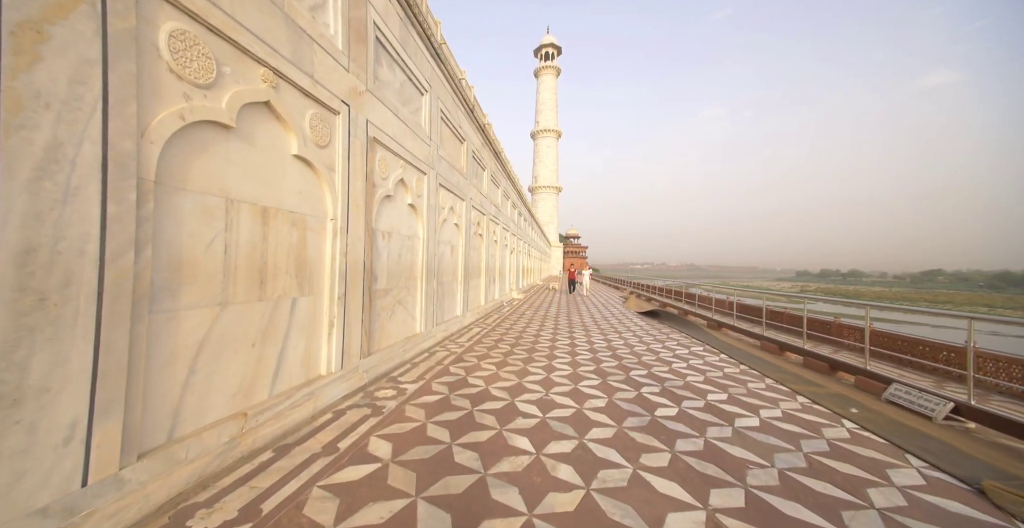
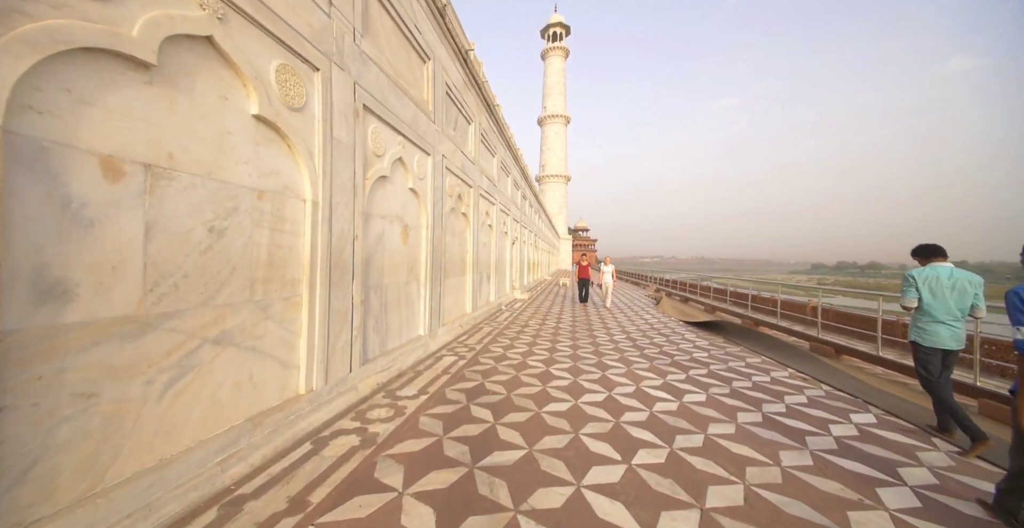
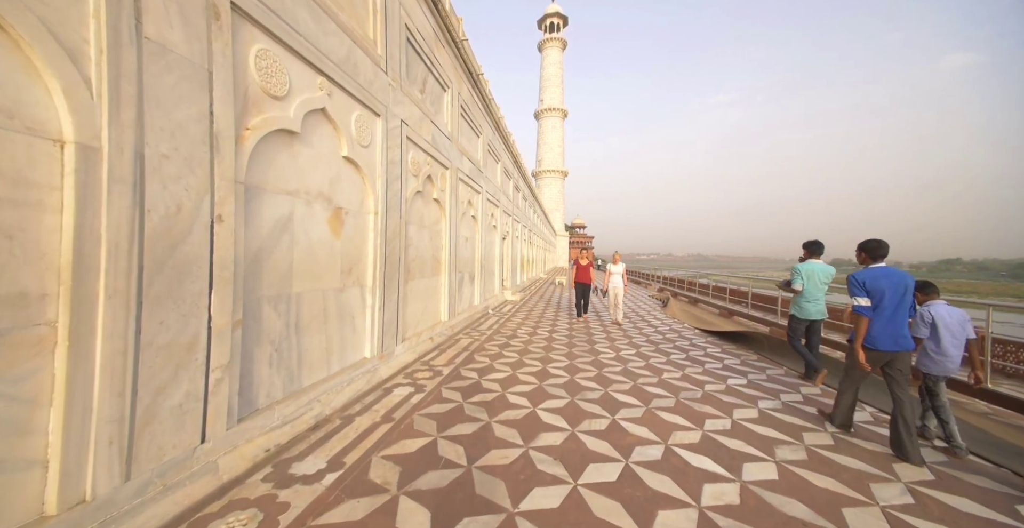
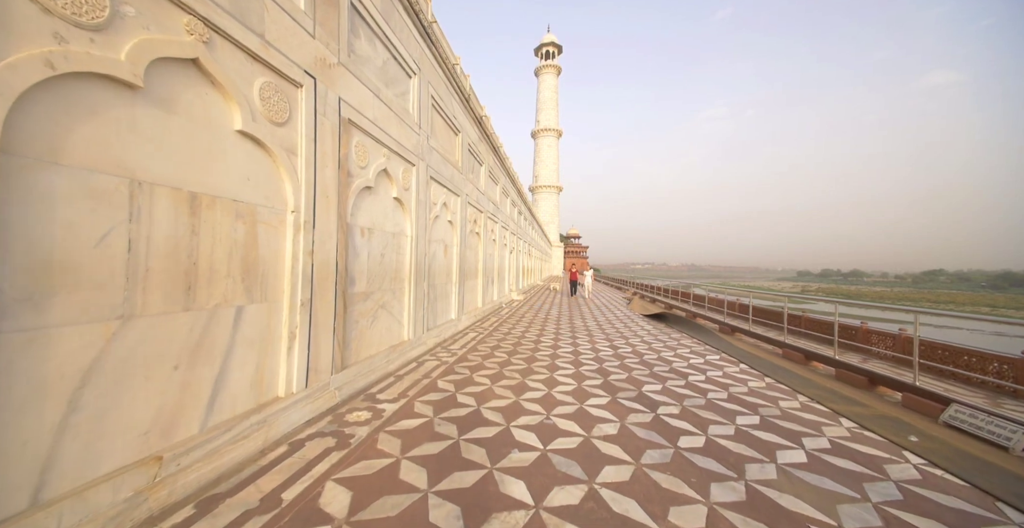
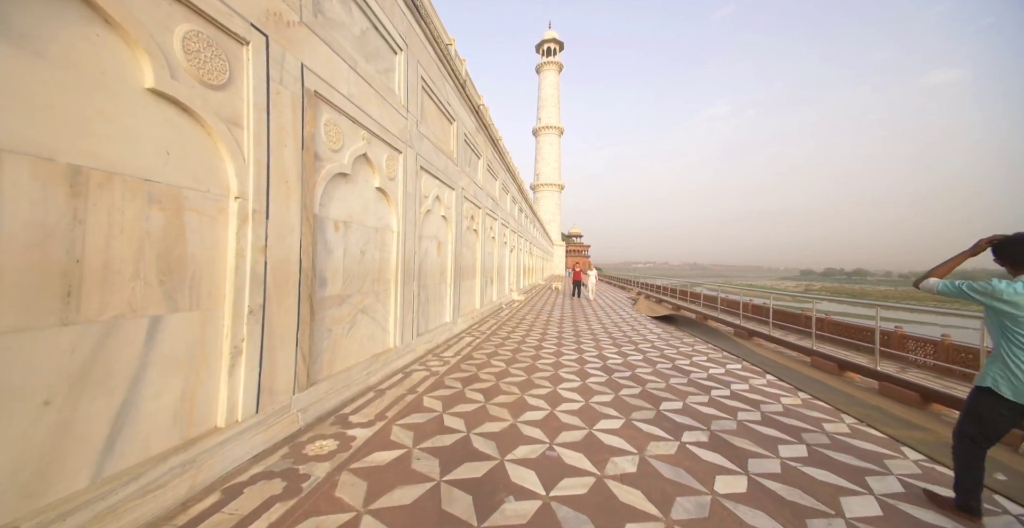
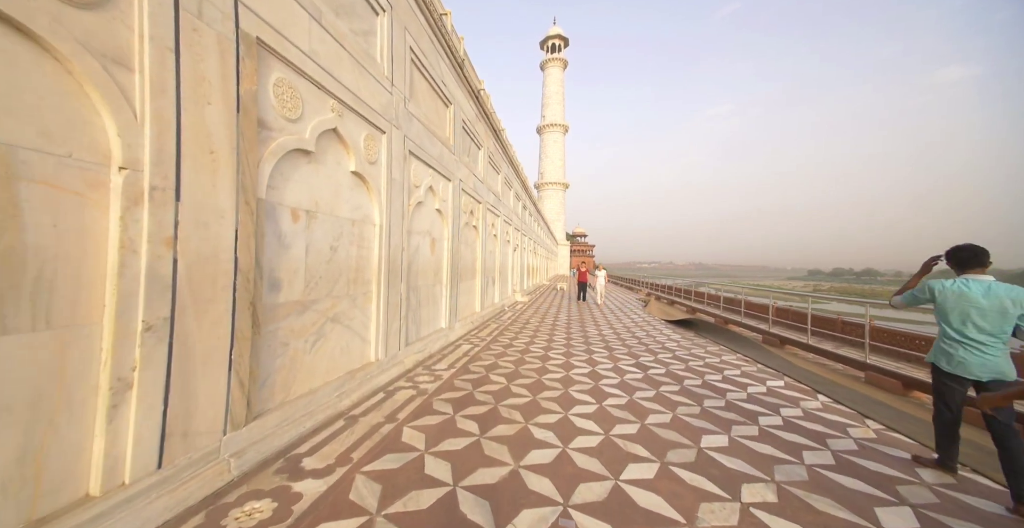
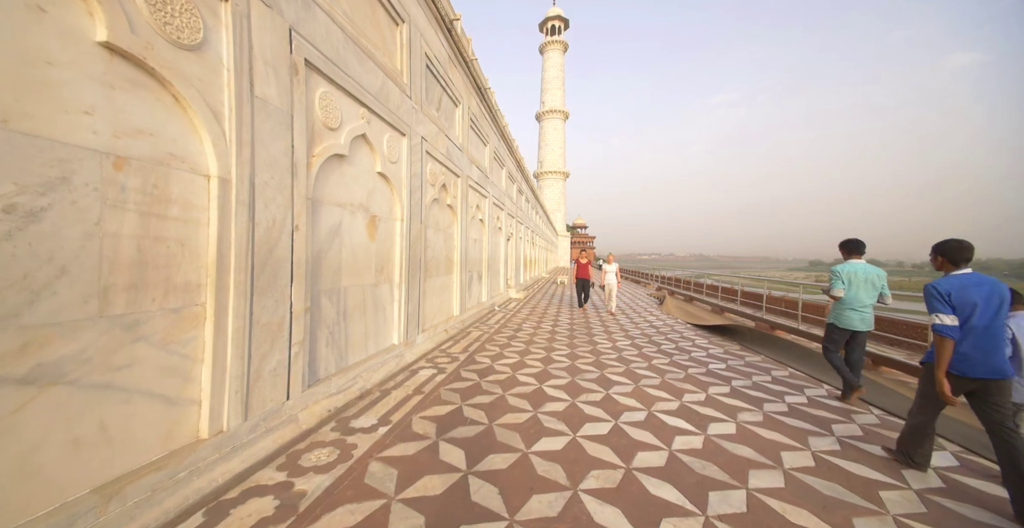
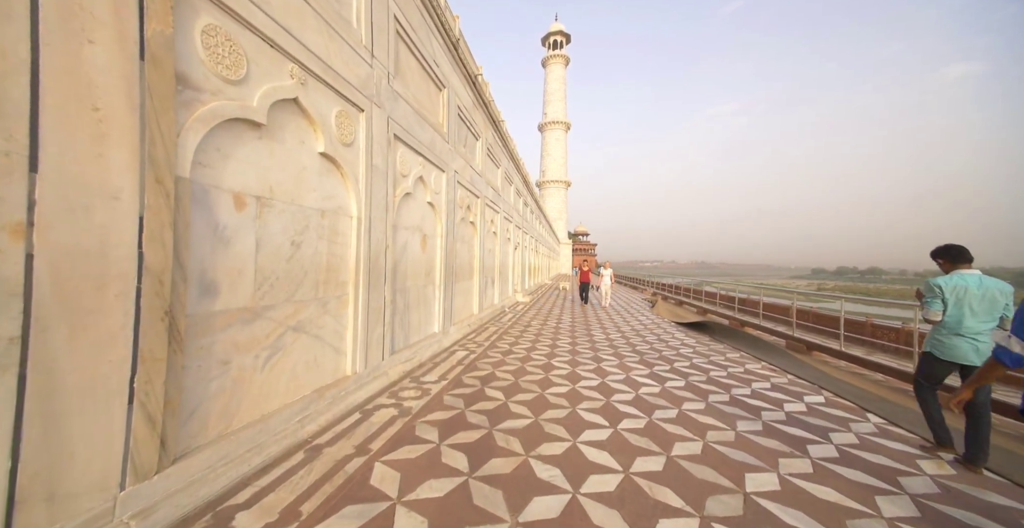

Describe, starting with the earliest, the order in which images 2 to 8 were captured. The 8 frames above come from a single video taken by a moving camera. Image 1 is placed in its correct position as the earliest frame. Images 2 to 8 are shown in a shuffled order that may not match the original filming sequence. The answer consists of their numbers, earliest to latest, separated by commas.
4, 5, 6, 8, 2, 7, 3
